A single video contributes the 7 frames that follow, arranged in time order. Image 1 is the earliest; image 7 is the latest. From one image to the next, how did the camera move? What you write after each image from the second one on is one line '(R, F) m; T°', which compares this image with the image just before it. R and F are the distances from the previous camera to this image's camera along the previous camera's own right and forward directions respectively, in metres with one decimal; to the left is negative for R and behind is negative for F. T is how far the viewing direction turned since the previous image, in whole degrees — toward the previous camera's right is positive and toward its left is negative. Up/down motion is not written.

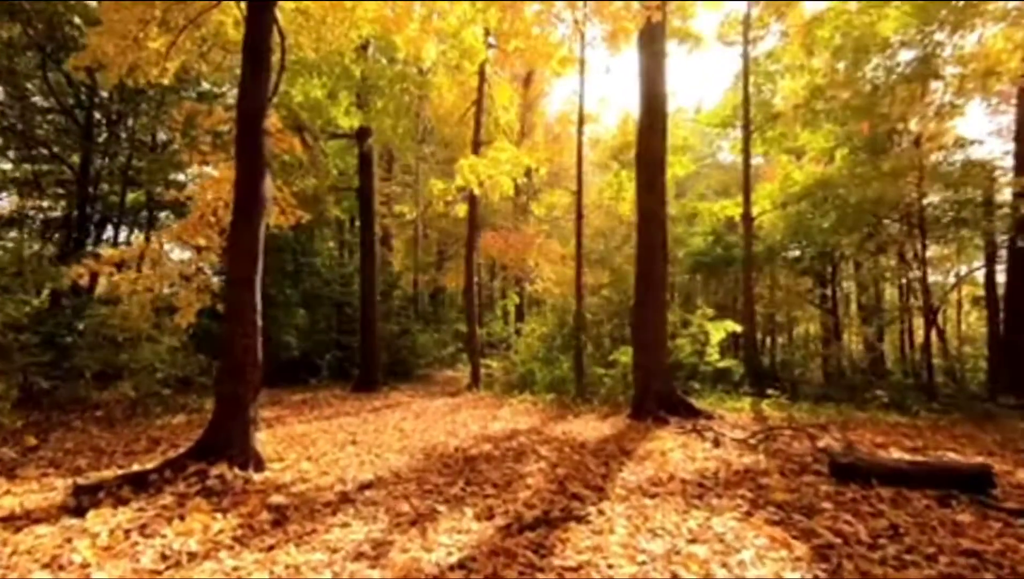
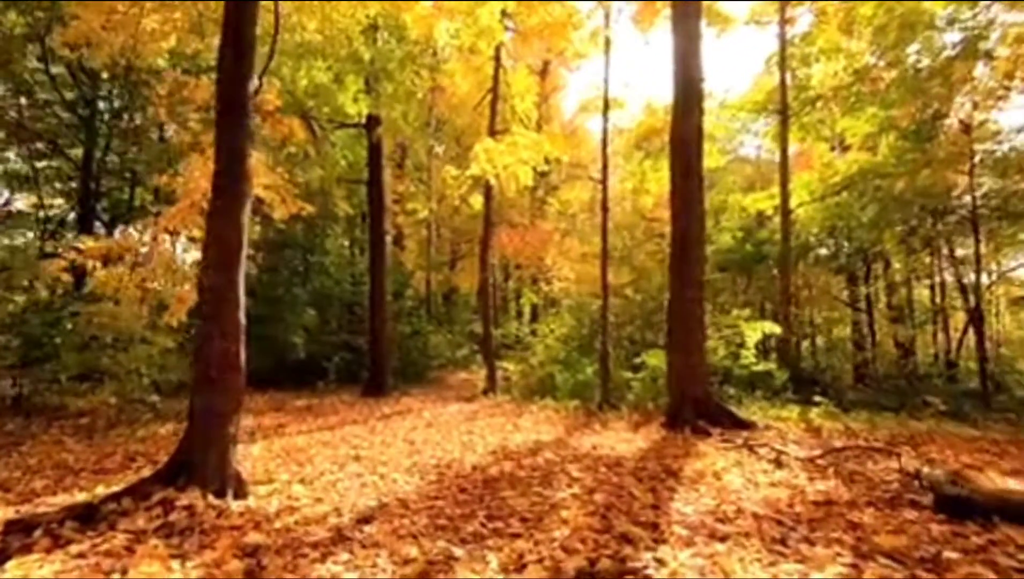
(-0.1, +1.0) m; -1°
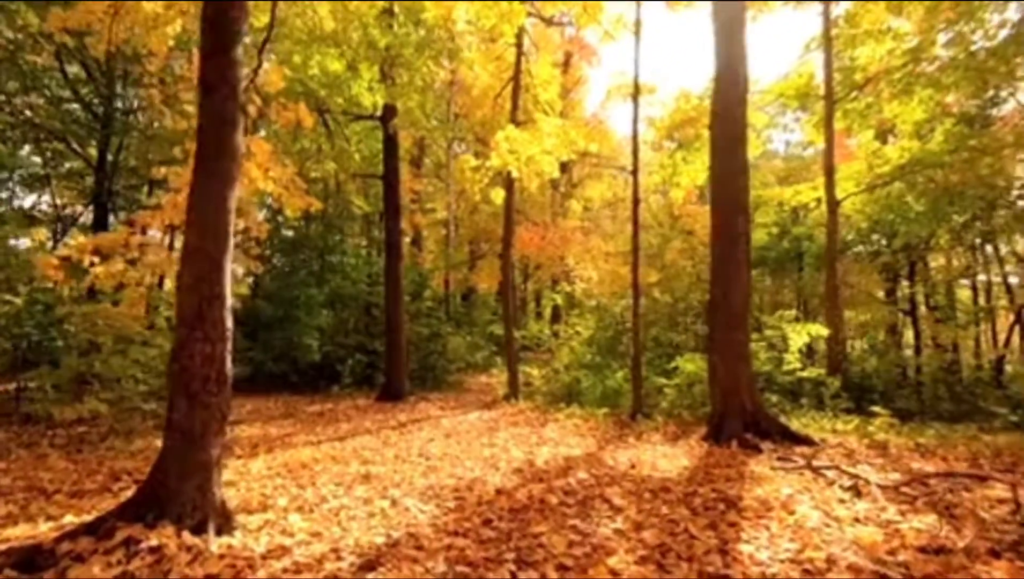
(-0.1, +0.9) m; -1°
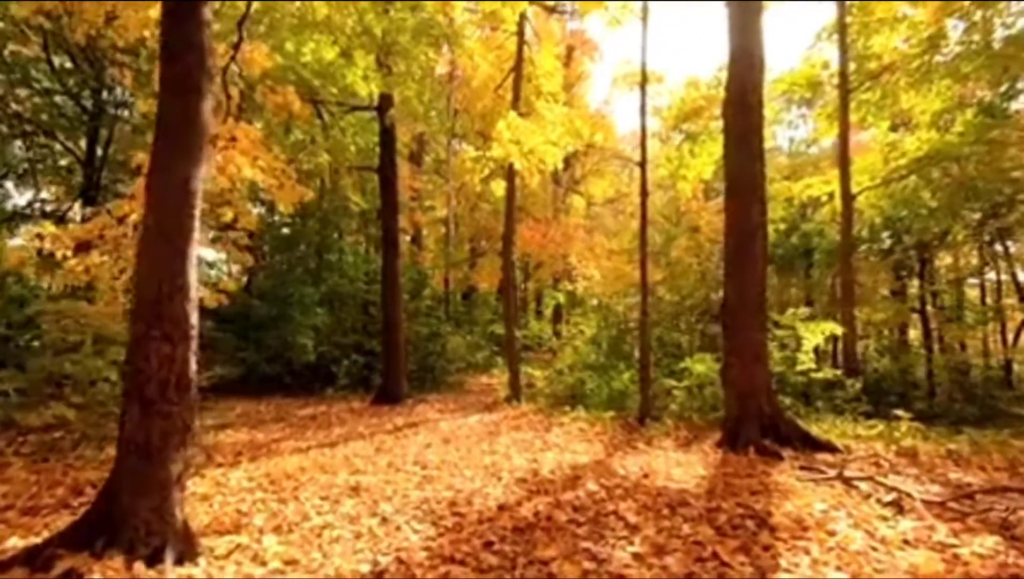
(0.0, +0.6) m; 0°
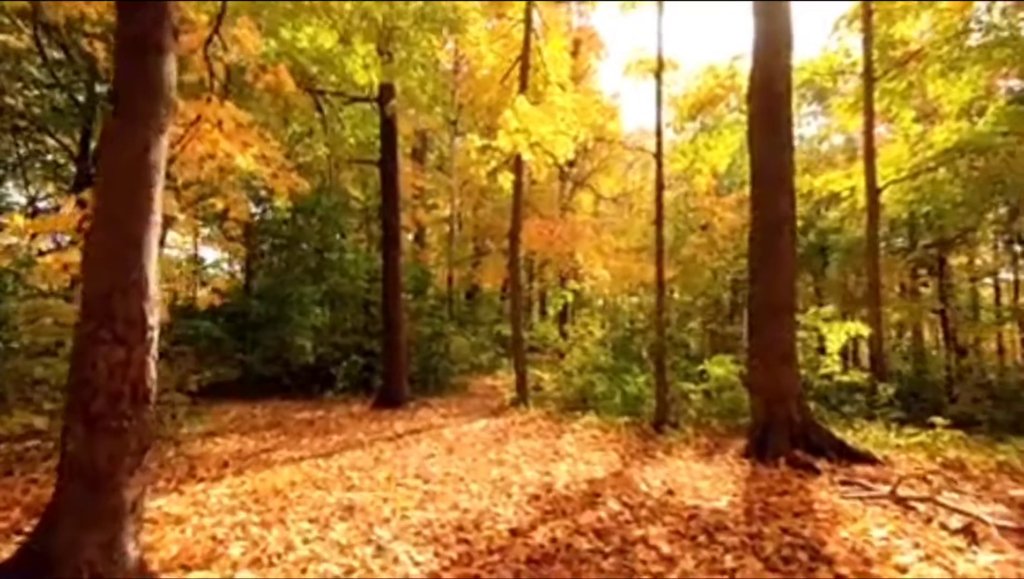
(-0.1, +0.7) m; 0°
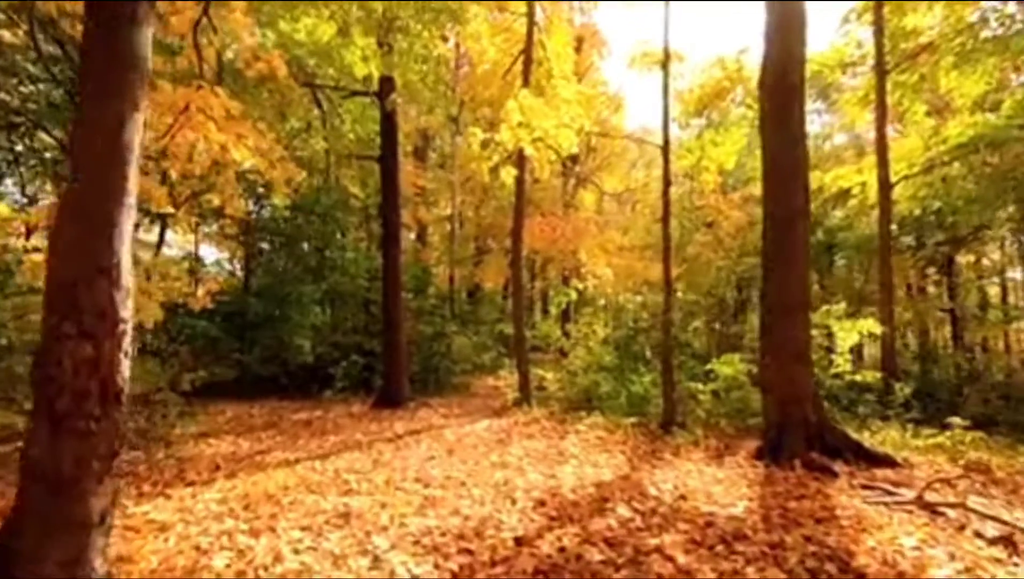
(0.0, +0.3) m; 0°
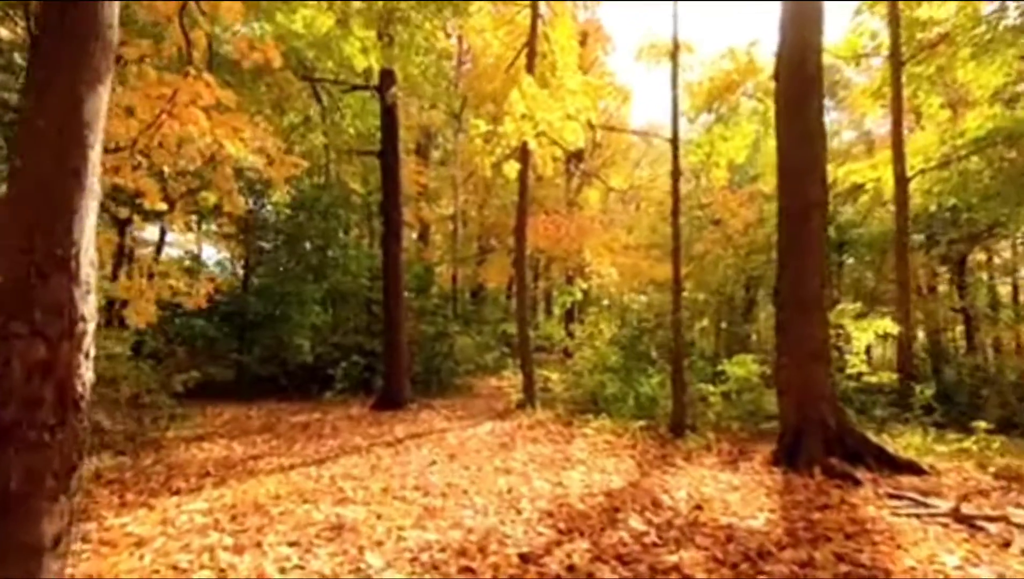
(0.0, +0.4) m; 0°
